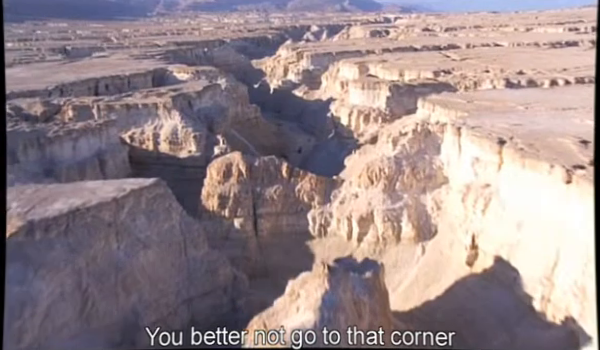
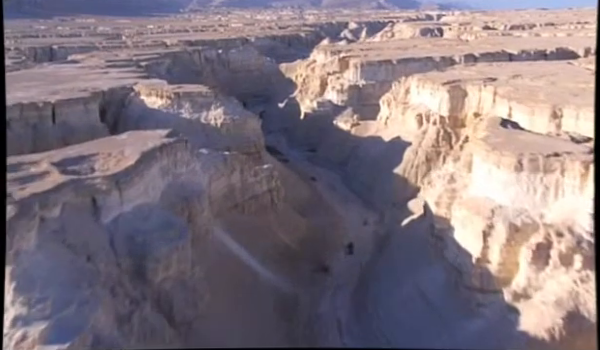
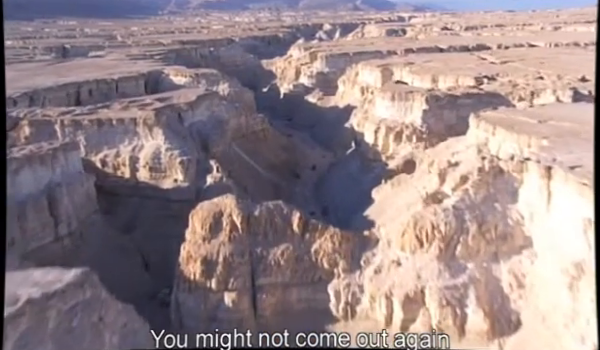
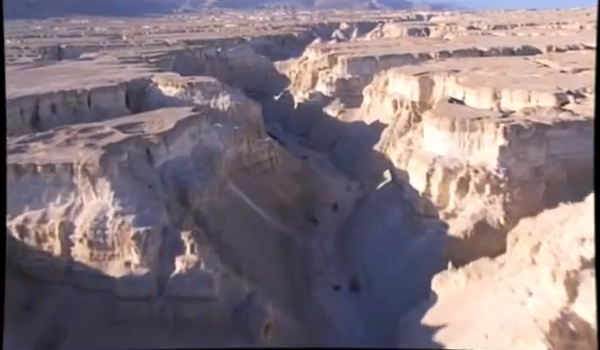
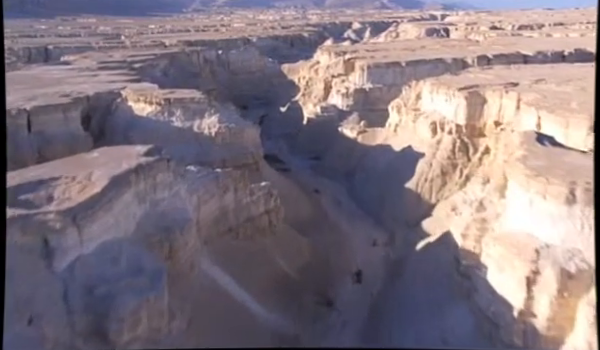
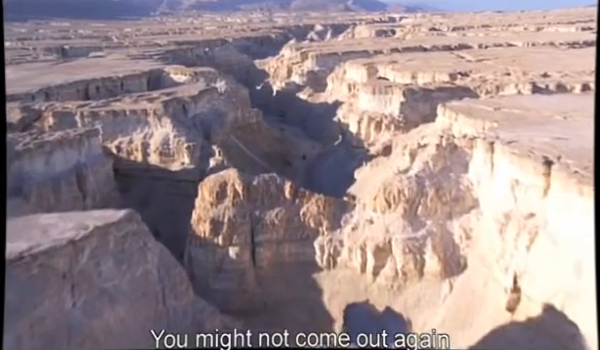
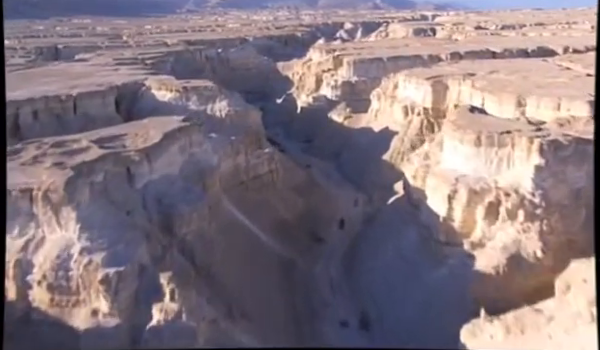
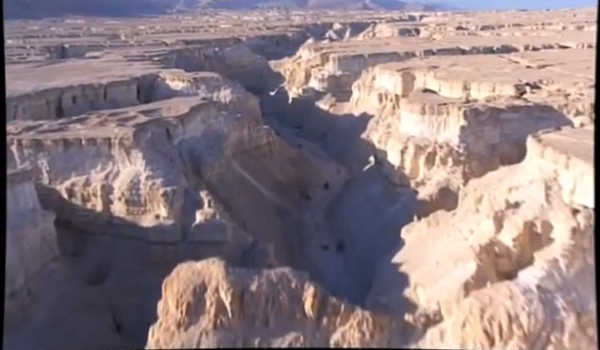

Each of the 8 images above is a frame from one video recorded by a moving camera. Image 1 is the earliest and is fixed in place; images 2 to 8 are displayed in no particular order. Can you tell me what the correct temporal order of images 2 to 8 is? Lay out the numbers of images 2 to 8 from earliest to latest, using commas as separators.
6, 3, 8, 4, 7, 2, 5
